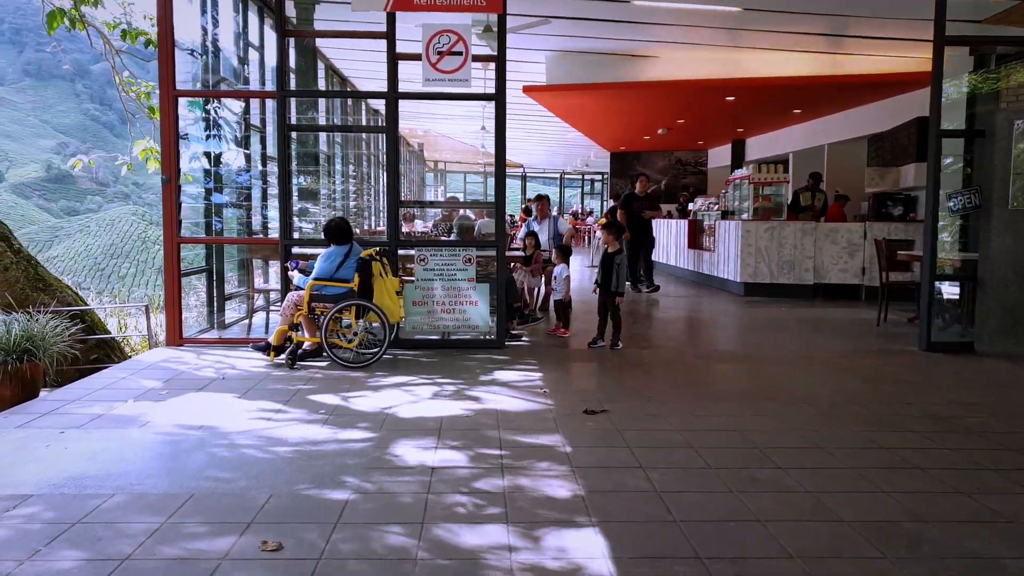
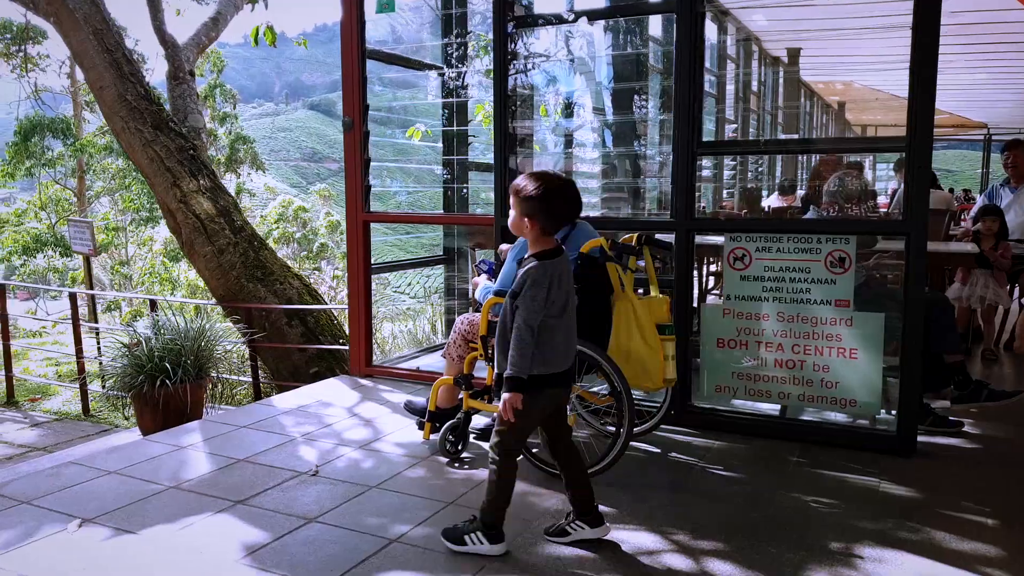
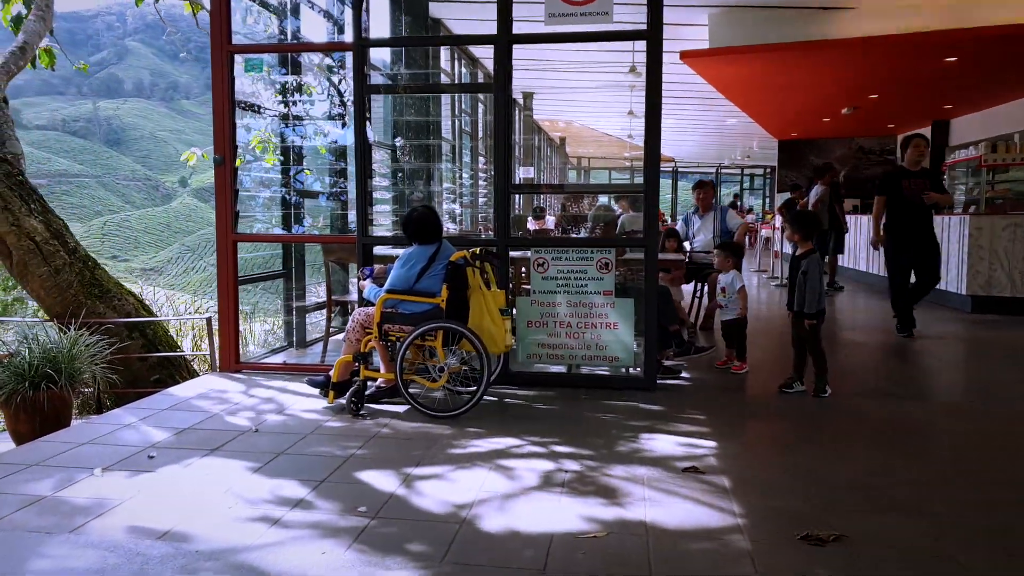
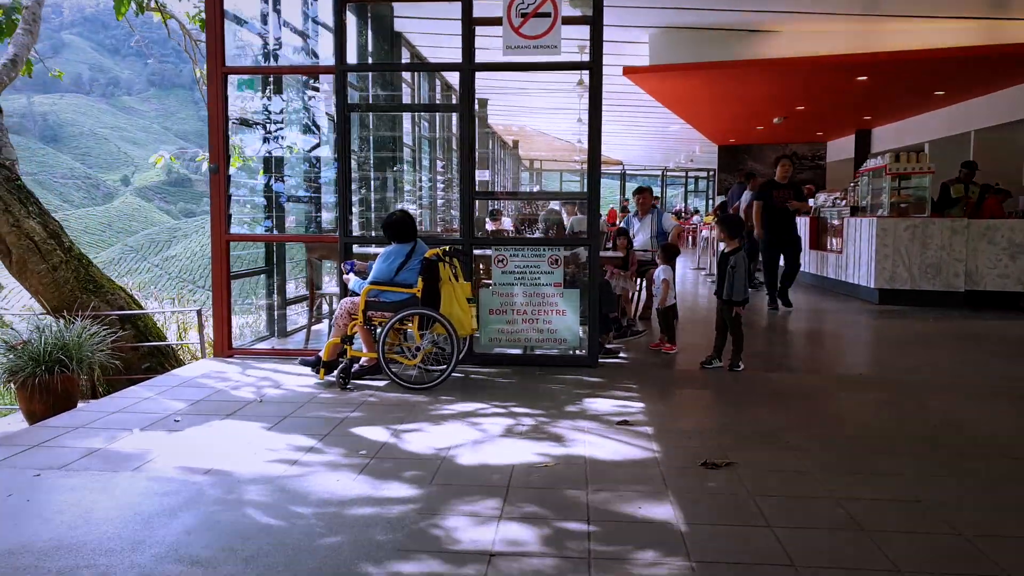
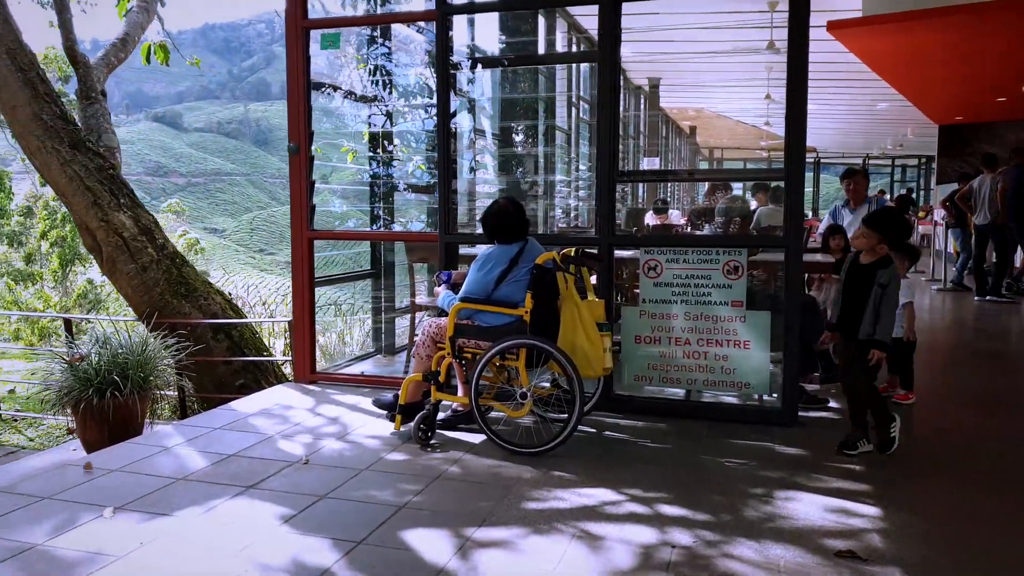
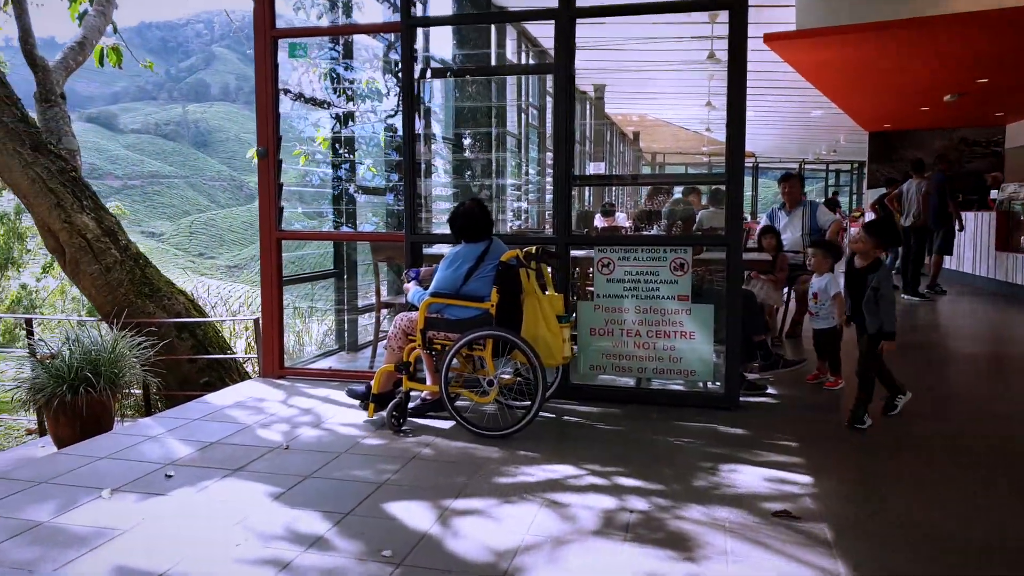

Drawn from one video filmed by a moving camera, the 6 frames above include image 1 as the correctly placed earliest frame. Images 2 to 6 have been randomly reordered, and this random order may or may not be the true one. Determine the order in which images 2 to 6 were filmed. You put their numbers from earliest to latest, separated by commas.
4, 3, 6, 5, 2
